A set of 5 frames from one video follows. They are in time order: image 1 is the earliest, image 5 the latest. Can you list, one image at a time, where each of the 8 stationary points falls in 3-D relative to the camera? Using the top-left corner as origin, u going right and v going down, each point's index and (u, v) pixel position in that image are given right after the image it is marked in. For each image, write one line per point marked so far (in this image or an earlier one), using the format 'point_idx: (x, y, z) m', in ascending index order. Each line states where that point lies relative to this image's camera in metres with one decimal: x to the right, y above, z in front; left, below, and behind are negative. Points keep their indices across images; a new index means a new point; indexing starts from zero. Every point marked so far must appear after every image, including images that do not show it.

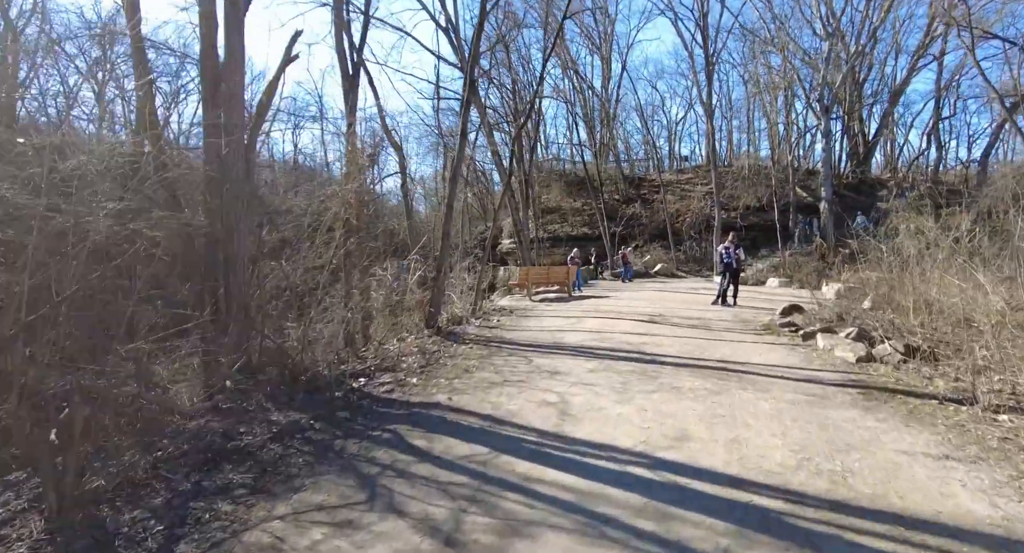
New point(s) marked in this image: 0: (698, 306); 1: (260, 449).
0: (+4.6, -0.8, +12.5) m
1: (-1.9, -1.3, +3.7) m
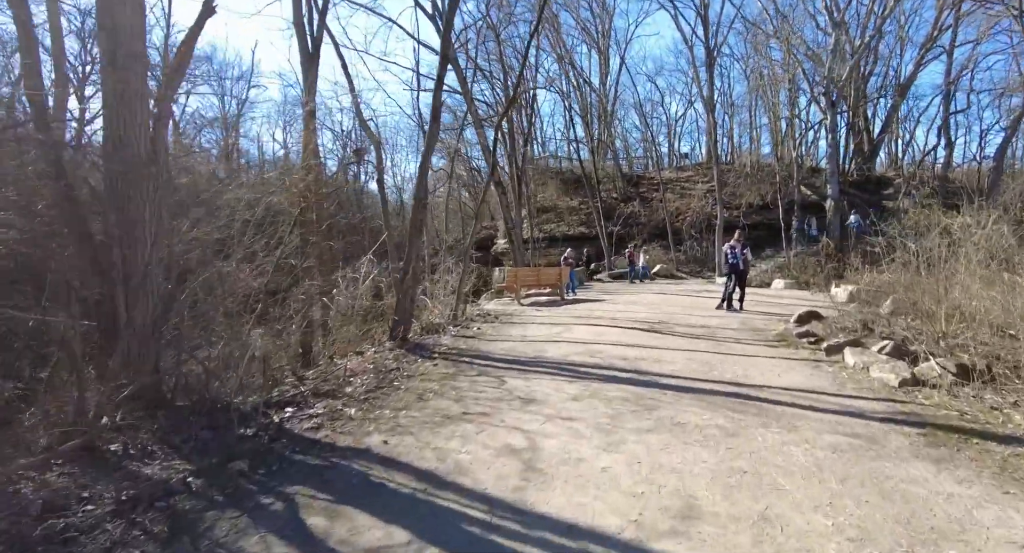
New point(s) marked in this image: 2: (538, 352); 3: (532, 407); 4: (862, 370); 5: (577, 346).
0: (+4.3, -0.8, +11.4) m
1: (-2.2, -1.3, +2.6) m
2: (+0.4, -1.1, +7.1) m
3: (+0.2, -1.2, +4.5) m
4: (+3.8, -1.0, +5.4) m
5: (+1.0, -1.0, +7.4) m
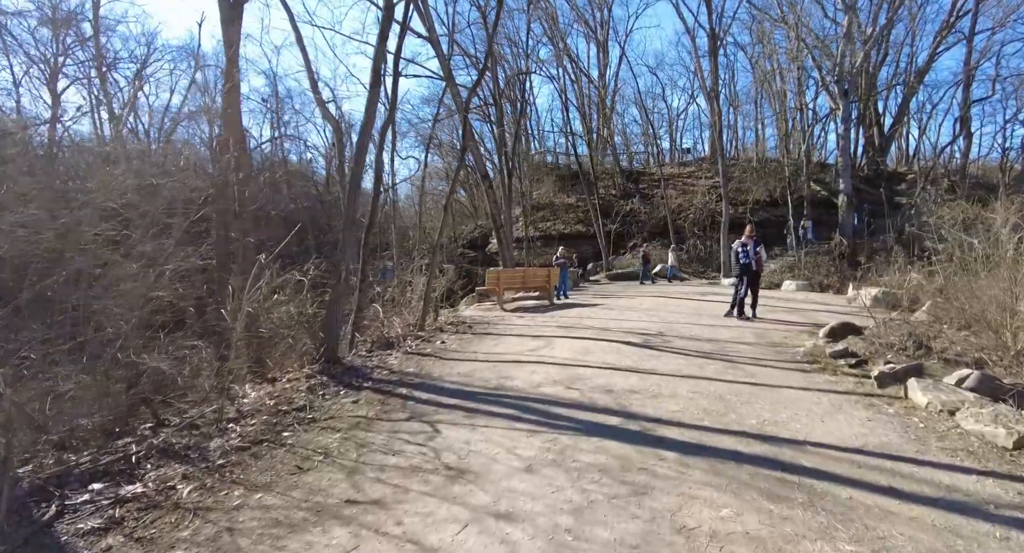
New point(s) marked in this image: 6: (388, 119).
0: (+3.8, -0.9, +9.8) m
1: (-2.7, -1.4, +1.0) m
2: (-0.1, -1.1, +5.5) m
3: (-0.3, -1.2, +2.9) m
4: (+3.3, -1.1, +3.9) m
5: (+0.5, -1.1, +5.8) m
6: (-2.2, +2.8, +8.9) m
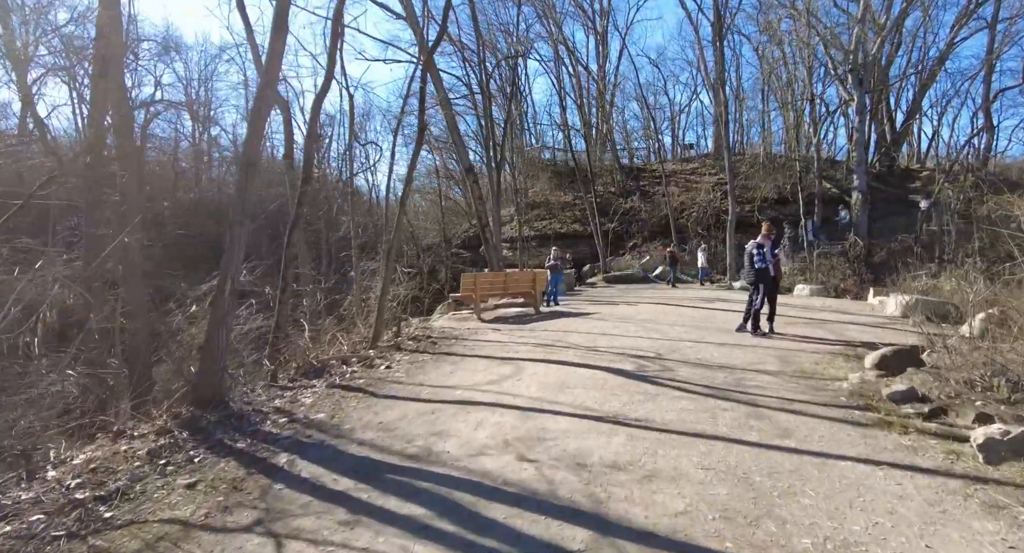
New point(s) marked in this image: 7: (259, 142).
0: (+3.3, -1.0, +8.2) m
1: (-3.2, -1.5, -0.6) m
2: (-0.6, -1.2, +3.9) m
3: (-0.8, -1.3, +1.3) m
4: (+2.8, -1.2, +2.2) m
5: (0.0, -1.2, +4.2) m
6: (-2.7, +2.7, +7.3) m
7: (-2.5, +1.3, +4.9) m
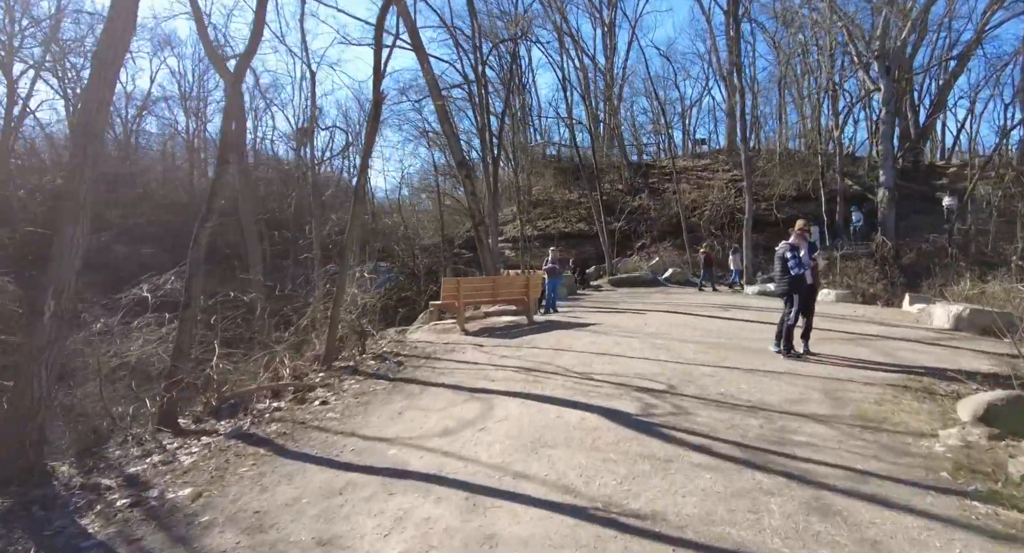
0: (+3.0, -1.1, +6.7) m
1: (-3.7, -1.6, -1.9) m
2: (-1.0, -1.3, +2.5) m
3: (-1.2, -1.5, -0.1) m
4: (+2.4, -1.3, +0.8) m
5: (-0.4, -1.3, +2.8) m
6: (-3.0, +2.6, +6.0) m
7: (-2.8, +1.2, +3.5) m
